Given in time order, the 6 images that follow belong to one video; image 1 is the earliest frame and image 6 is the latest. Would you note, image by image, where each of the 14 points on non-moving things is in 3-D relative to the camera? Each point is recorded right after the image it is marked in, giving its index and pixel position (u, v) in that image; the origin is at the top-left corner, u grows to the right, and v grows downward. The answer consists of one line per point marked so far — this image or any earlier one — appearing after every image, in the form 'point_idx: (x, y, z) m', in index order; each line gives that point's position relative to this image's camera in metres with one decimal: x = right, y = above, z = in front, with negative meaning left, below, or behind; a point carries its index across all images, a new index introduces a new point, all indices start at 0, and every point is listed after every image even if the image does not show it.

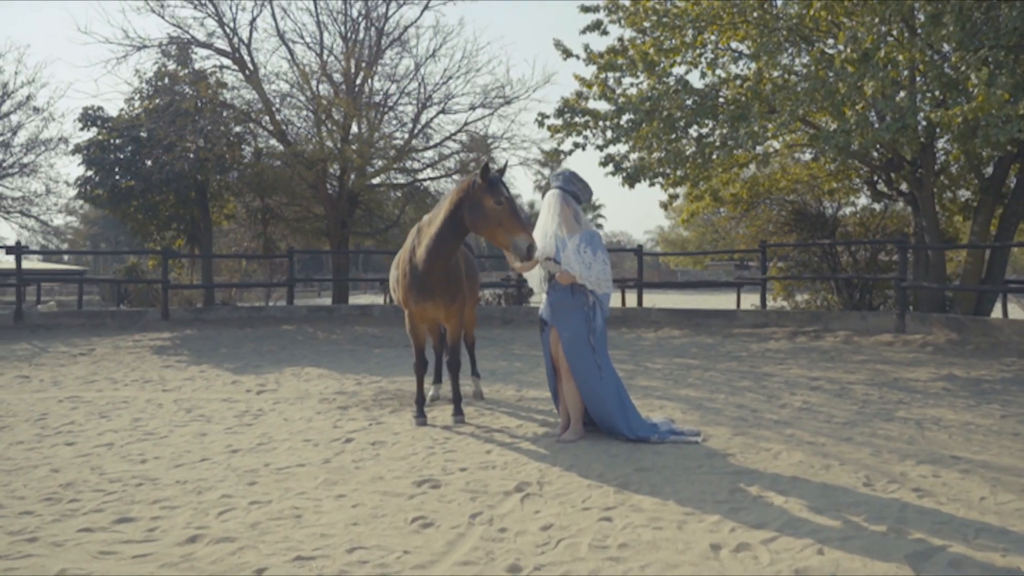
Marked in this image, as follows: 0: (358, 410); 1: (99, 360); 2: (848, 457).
0: (-1.3, -1.0, +6.2) m
1: (-5.6, -1.0, +10.3) m
2: (+2.0, -1.0, +4.6) m
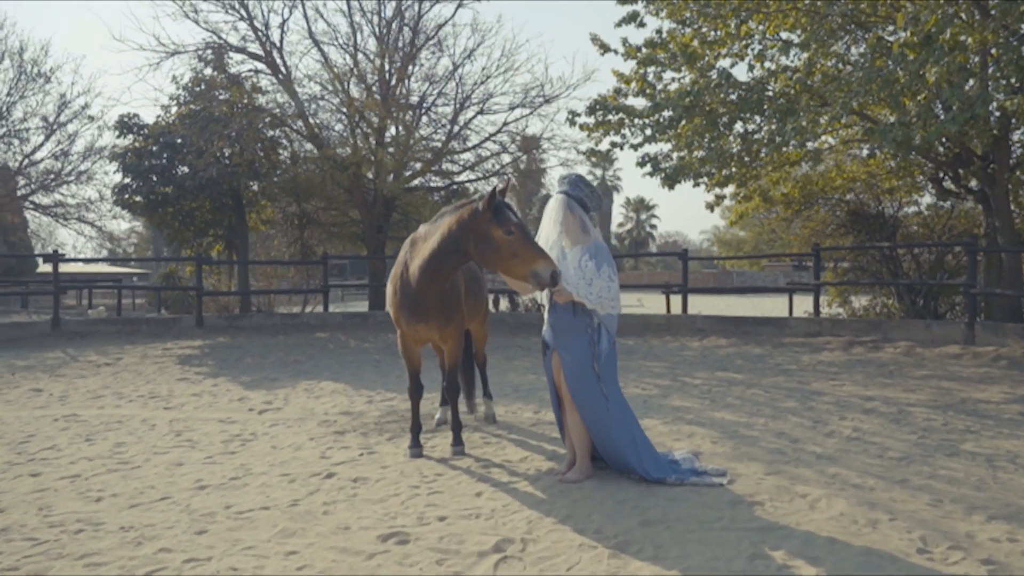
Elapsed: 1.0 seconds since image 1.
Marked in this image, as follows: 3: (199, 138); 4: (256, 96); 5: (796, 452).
0: (-1.2, -1.1, +5.7) m
1: (-5.3, -1.1, +10.1) m
2: (+2.0, -1.1, +3.9) m
3: (-6.4, +3.1, +15.4) m
4: (-5.3, +4.0, +15.5) m
5: (+2.0, -1.1, +5.2) m
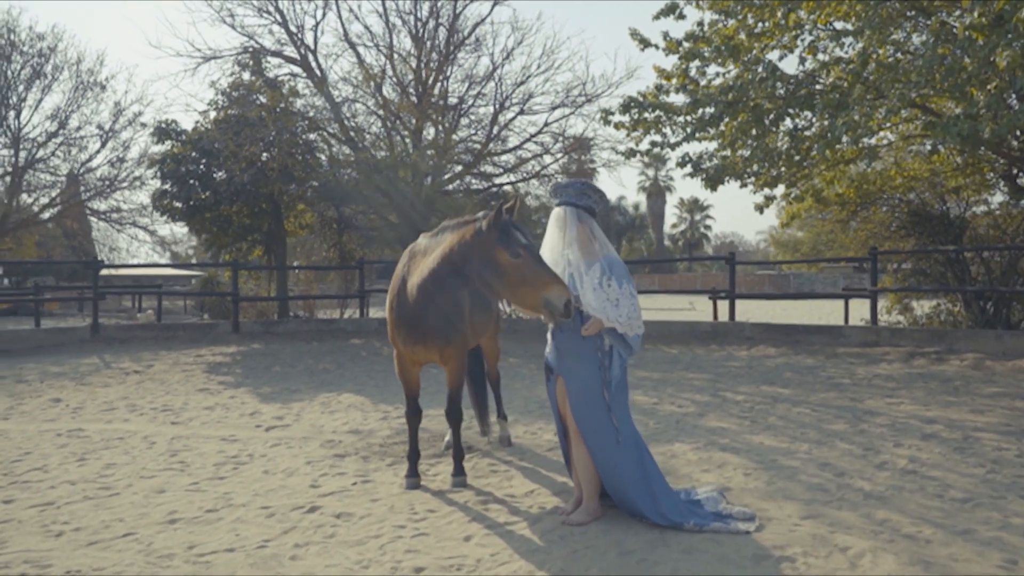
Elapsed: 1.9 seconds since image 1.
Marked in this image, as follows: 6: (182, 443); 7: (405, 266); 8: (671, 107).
0: (-1.1, -1.2, +5.3) m
1: (-4.9, -1.2, +10.0) m
2: (+1.9, -1.2, +3.2) m
3: (-5.6, +2.9, +15.4) m
4: (-4.5, +3.9, +15.4) m
5: (+2.0, -1.2, +4.6) m
6: (-2.6, -1.2, +6.0) m
7: (-0.7, +0.1, +4.8) m
8: (+2.1, +2.4, +10.0) m
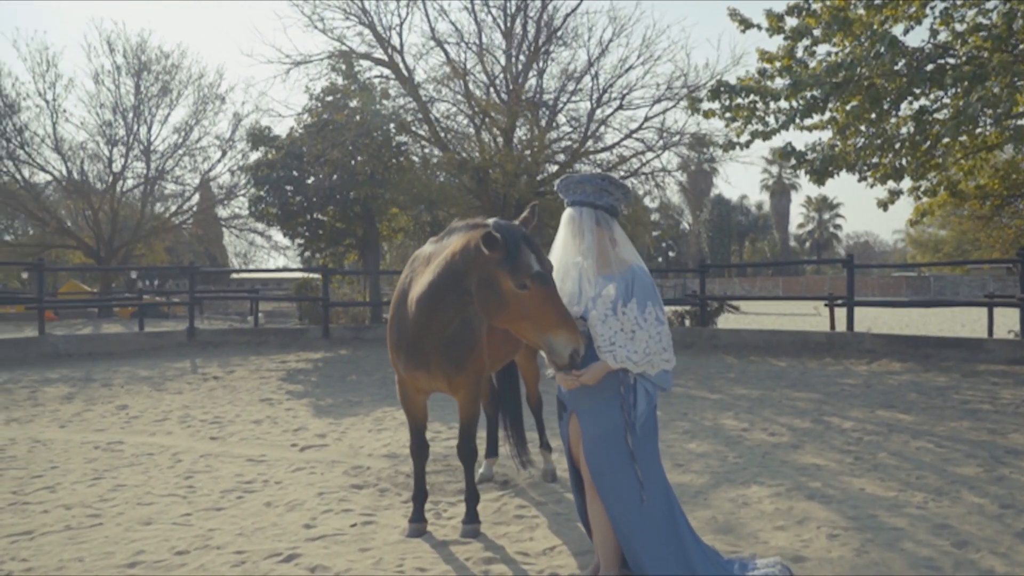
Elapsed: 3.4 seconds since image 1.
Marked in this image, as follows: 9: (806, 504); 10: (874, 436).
0: (-0.9, -1.3, +4.7) m
1: (-3.9, -1.3, +9.9) m
2: (+1.8, -1.3, +2.2) m
3: (-3.8, +2.8, +15.4) m
4: (-2.6, +3.7, +15.2) m
5: (+2.1, -1.3, +3.5) m
6: (-2.3, -1.3, +5.6) m
7: (-0.6, +0.1, +4.1) m
8: (+3.0, +2.3, +8.9) m
9: (+1.7, -1.3, +4.5) m
10: (+3.1, -1.3, +6.5) m
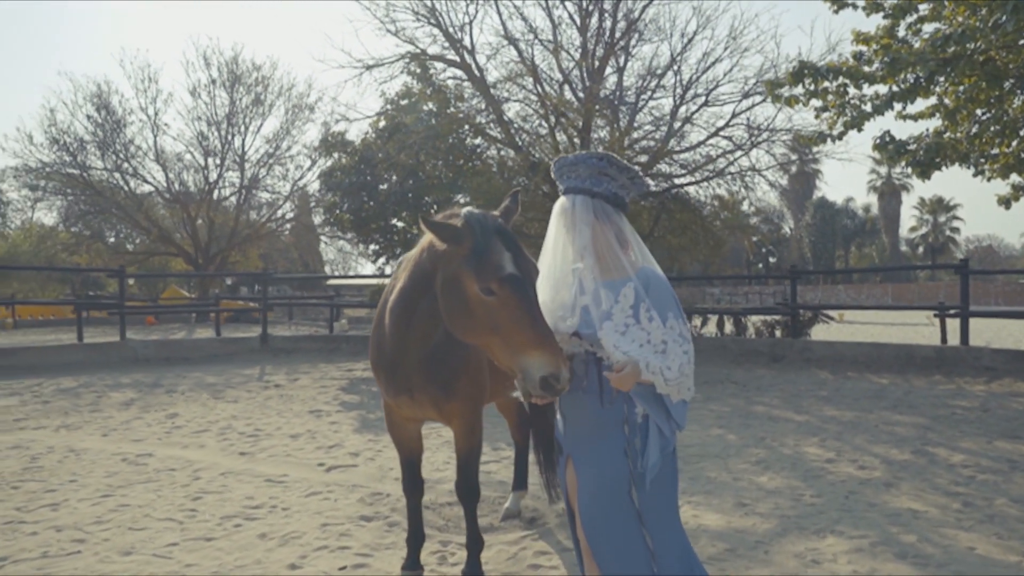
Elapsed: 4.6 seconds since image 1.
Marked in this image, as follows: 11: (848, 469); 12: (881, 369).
0: (-0.8, -1.3, +4.2) m
1: (-3.1, -1.4, +9.7) m
2: (+1.6, -1.3, +1.3) m
3: (-2.3, +2.7, +15.2) m
4: (-1.1, +3.6, +14.8) m
5: (+2.0, -1.3, +2.6) m
6: (-2.0, -1.4, +5.3) m
7: (-0.5, 0.0, +3.5) m
8: (+3.7, +2.2, +7.9) m
9: (+1.8, -1.3, +3.6) m
10: (+3.5, -1.4, +5.5) m
11: (+2.5, -1.4, +5.7) m
12: (+5.3, -1.1, +10.8) m
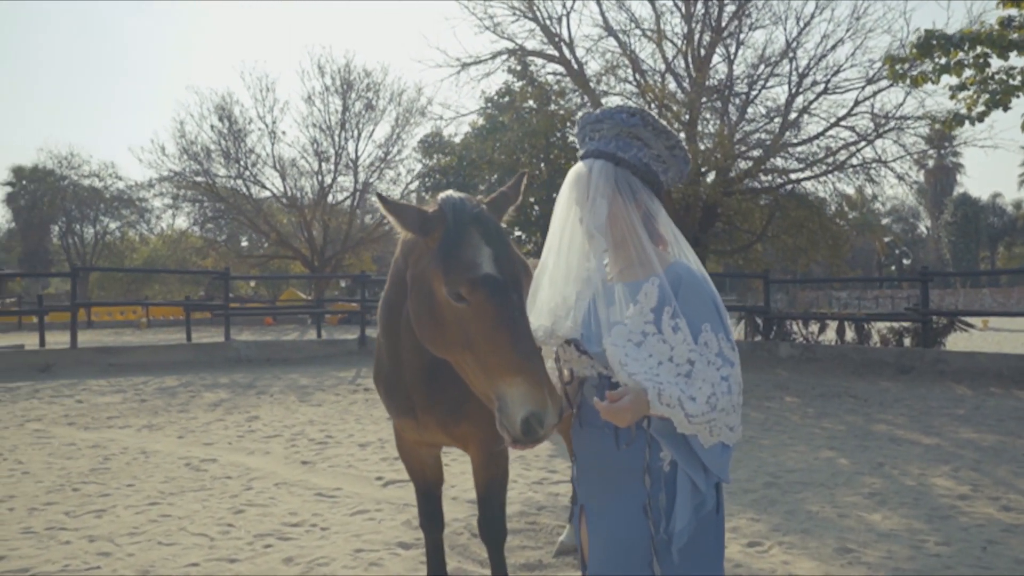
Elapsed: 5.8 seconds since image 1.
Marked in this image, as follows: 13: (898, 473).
0: (-0.5, -1.3, +3.7) m
1: (-1.9, -1.4, +9.5) m
2: (+1.4, -1.3, +0.6) m
3: (-0.3, +2.7, +14.8) m
4: (+0.8, +3.6, +14.3) m
5: (+2.0, -1.3, +1.7) m
6: (-1.6, -1.4, +5.0) m
7: (-0.3, 0.0, +3.1) m
8: (+4.4, +2.2, +6.7) m
9: (+2.0, -1.3, +2.8) m
10: (+3.9, -1.4, +4.4) m
11: (+3.0, -1.4, +4.7) m
12: (+6.5, -1.2, +9.4) m
13: (+2.9, -1.4, +5.7) m
